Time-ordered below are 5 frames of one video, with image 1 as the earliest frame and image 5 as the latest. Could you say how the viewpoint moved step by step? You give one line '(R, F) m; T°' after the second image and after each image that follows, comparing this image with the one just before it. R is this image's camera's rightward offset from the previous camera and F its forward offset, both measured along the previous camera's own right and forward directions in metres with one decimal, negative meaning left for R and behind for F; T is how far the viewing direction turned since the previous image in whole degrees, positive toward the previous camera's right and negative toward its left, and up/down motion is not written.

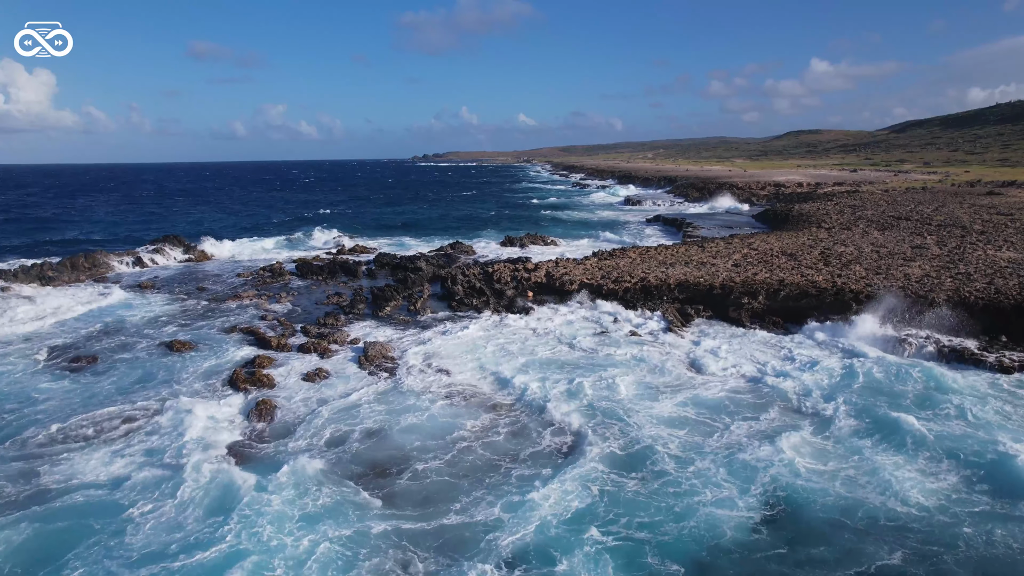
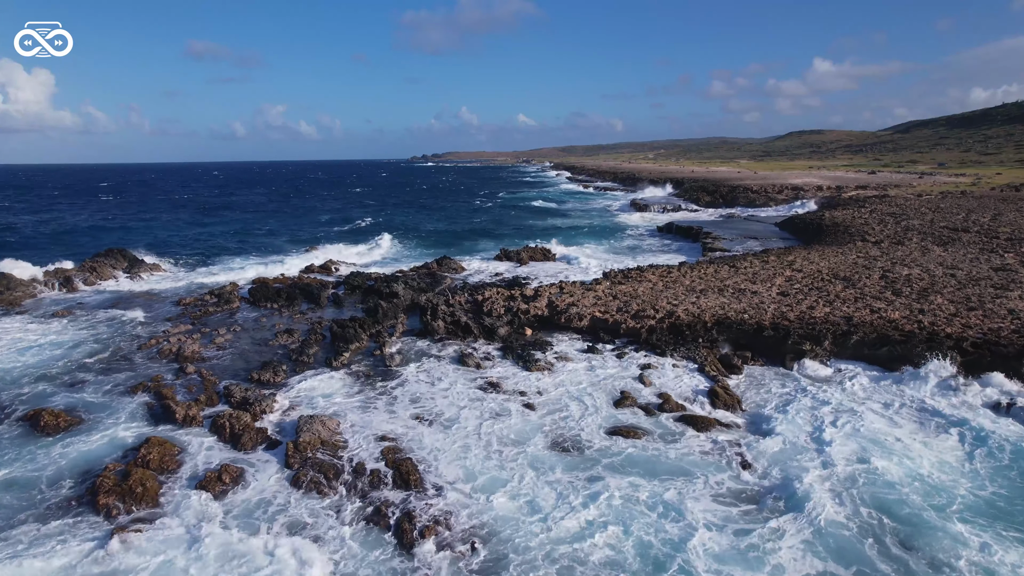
(+0.2, +4.7) m; 0°
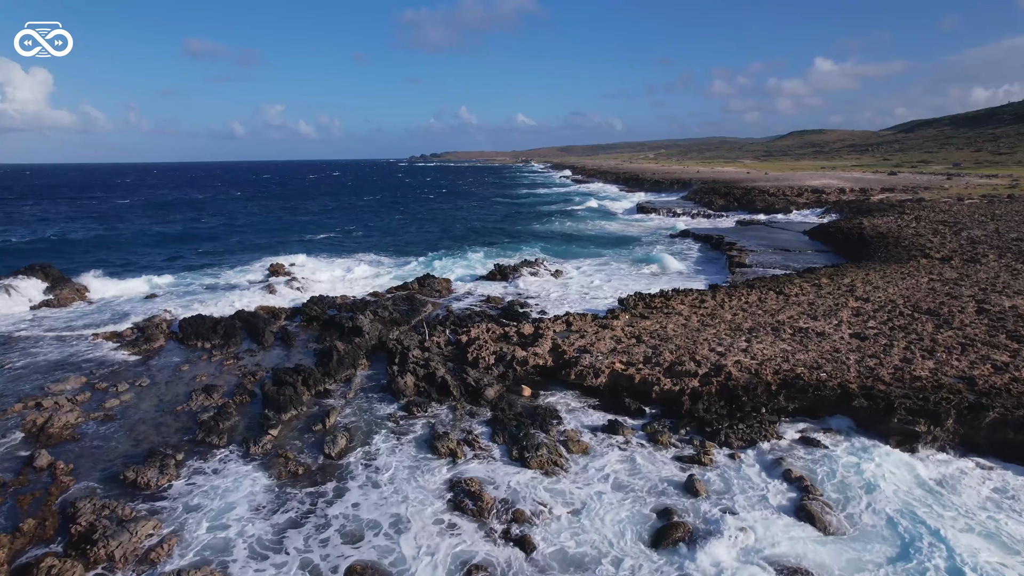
(+0.2, +4.8) m; 0°
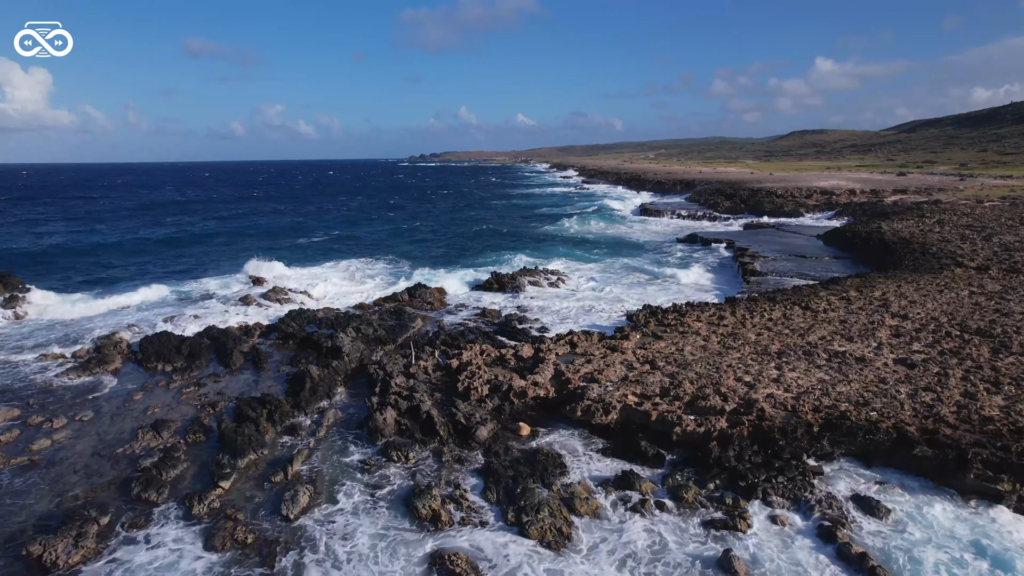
(+0.1, +2.0) m; 0°
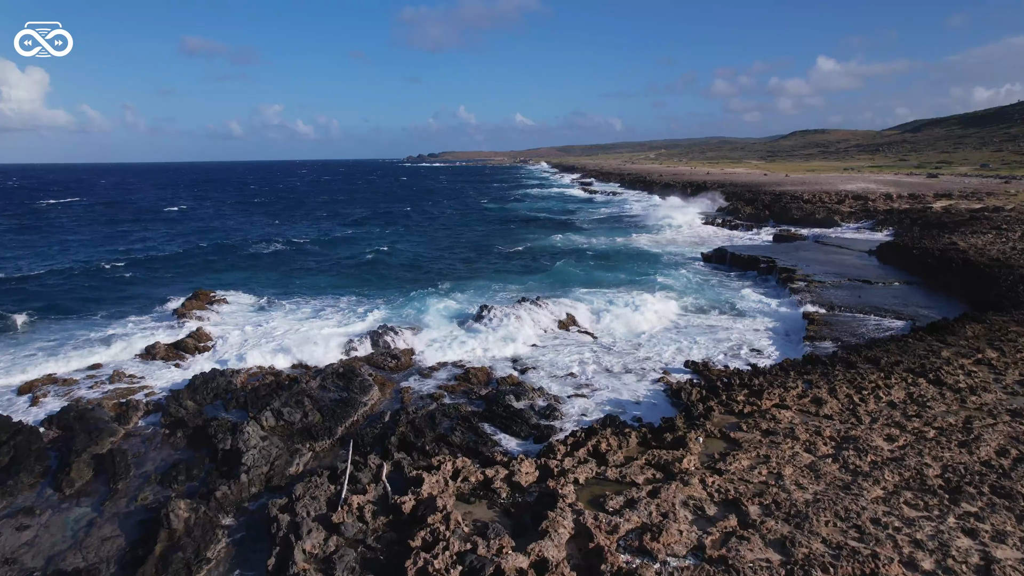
(+0.1, +5.9) m; 0°
